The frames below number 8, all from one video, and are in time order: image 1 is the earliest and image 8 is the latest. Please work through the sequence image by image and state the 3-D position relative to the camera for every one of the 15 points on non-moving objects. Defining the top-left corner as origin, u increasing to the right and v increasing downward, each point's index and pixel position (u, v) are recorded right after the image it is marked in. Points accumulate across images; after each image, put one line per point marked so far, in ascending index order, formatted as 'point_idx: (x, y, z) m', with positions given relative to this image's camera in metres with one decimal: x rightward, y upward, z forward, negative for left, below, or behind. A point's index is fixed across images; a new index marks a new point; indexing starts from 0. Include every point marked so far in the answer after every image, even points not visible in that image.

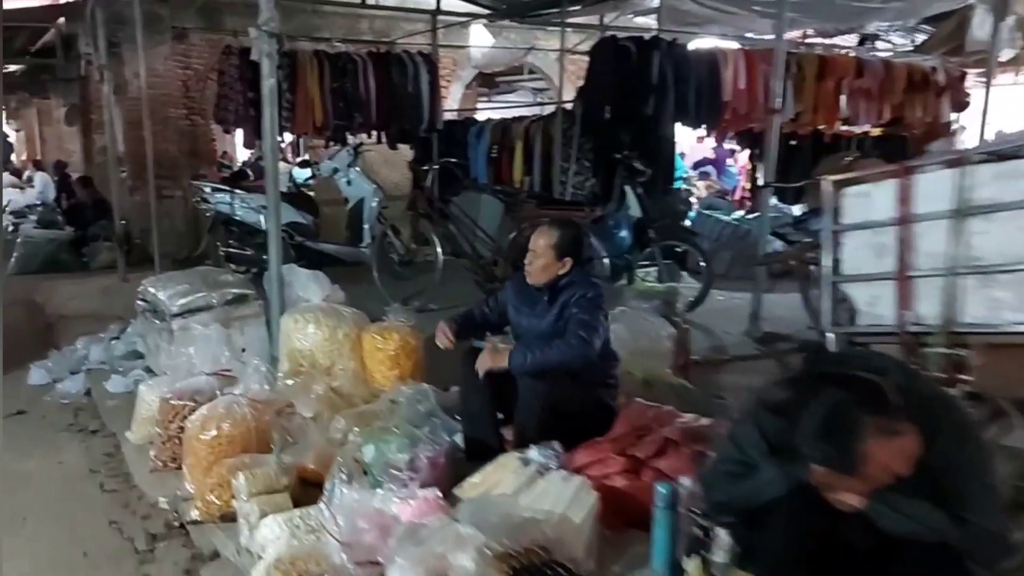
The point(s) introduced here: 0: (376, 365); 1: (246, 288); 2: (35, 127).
0: (-0.5, -0.3, +3.1) m
1: (-1.1, 0.0, +3.7) m
2: (-6.0, +2.0, +10.8) m
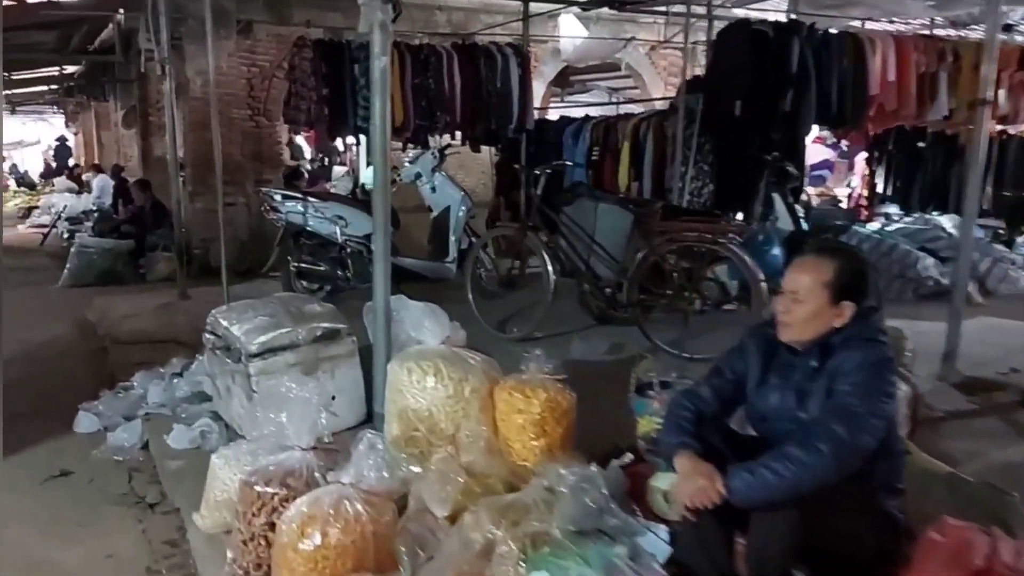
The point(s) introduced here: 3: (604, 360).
0: (0.0, -0.4, +2.3) m
1: (-0.6, -0.1, +3.0) m
2: (-5.1, +1.9, +10.3) m
3: (+0.4, -0.3, +3.6) m
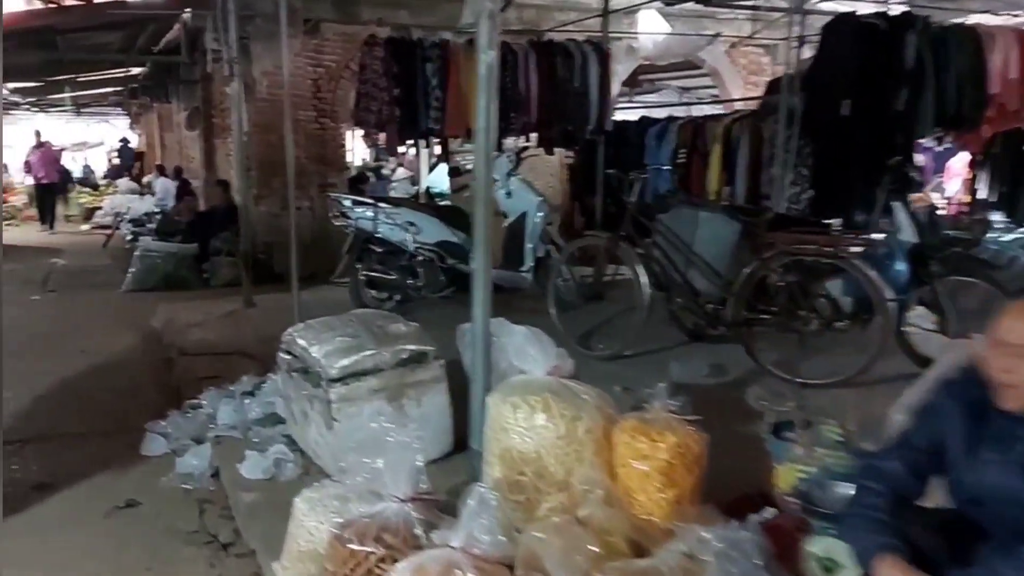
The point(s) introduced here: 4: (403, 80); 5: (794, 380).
0: (+0.3, -0.5, +2.0) m
1: (-0.3, -0.2, +2.7) m
2: (-4.3, +1.9, +10.3) m
3: (+0.8, -0.4, +3.3) m
4: (-0.6, +1.1, +4.7) m
5: (+1.1, -0.4, +3.3) m
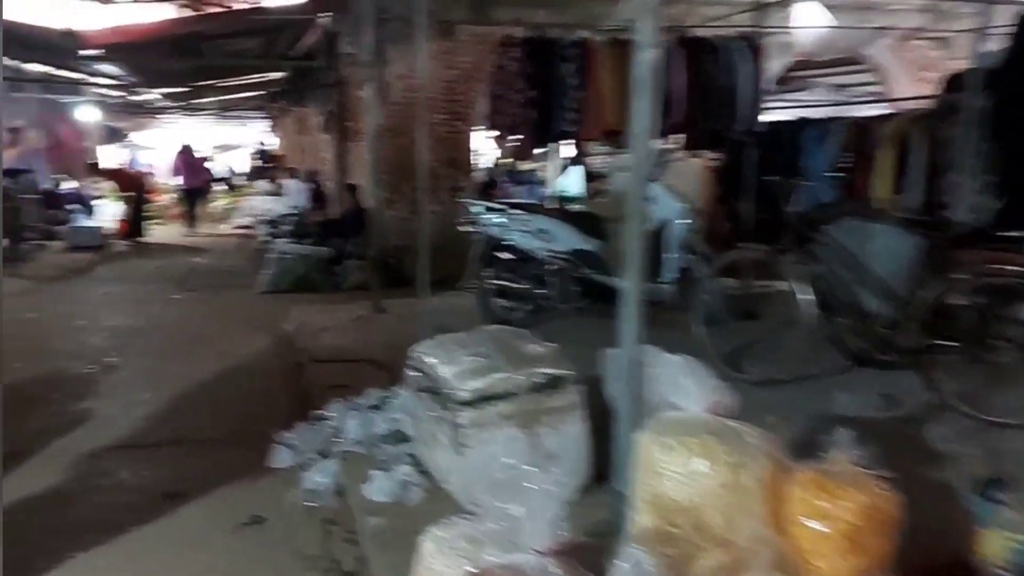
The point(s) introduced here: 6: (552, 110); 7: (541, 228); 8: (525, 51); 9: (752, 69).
0: (+0.6, -0.5, +1.7) m
1: (+0.1, -0.2, +2.5) m
2: (-2.7, +1.9, +10.6) m
3: (+1.2, -0.4, +2.9) m
4: (+0.1, +1.1, +4.5) m
5: (+1.6, -0.4, +2.9) m
6: (+0.2, +0.9, +4.4) m
7: (+0.1, +0.3, +4.3) m
8: (+0.1, +1.2, +4.4) m
9: (+1.3, +1.1, +4.5) m
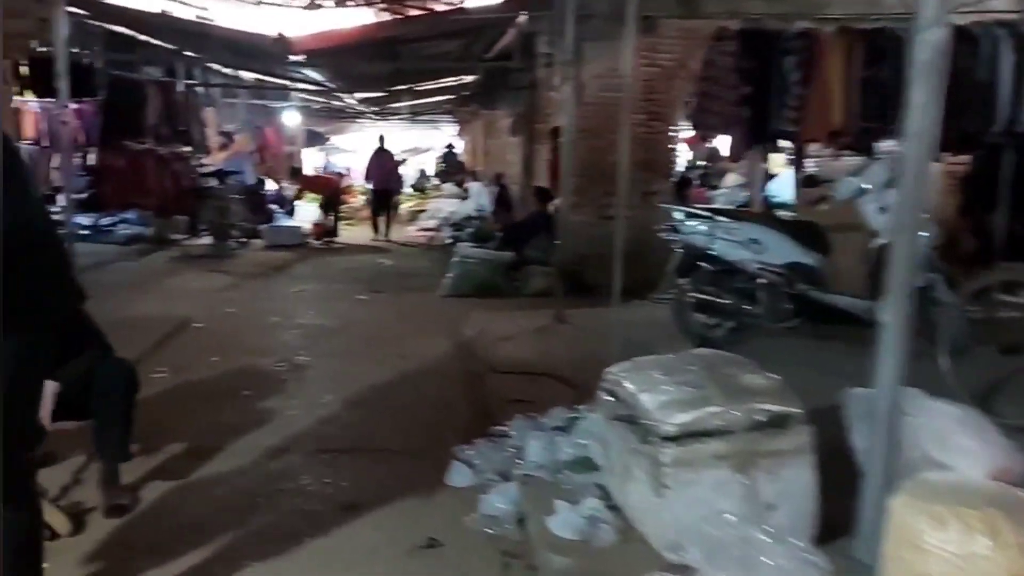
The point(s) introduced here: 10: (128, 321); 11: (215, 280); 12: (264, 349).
0: (+0.9, -0.6, +1.3) m
1: (+0.7, -0.3, +2.1) m
2: (-0.4, +1.9, +10.6) m
3: (+1.8, -0.5, +2.3) m
4: (+1.1, +1.0, +4.0) m
5: (+2.1, -0.5, +2.2) m
6: (+1.2, +0.8, +4.0) m
7: (+1.0, +0.2, +3.9) m
8: (+1.1, +1.1, +4.1) m
9: (+2.2, +1.0, +3.8) m
10: (-2.2, -0.2, +5.0) m
11: (-2.1, +0.1, +6.2) m
12: (-1.3, -0.3, +4.6) m
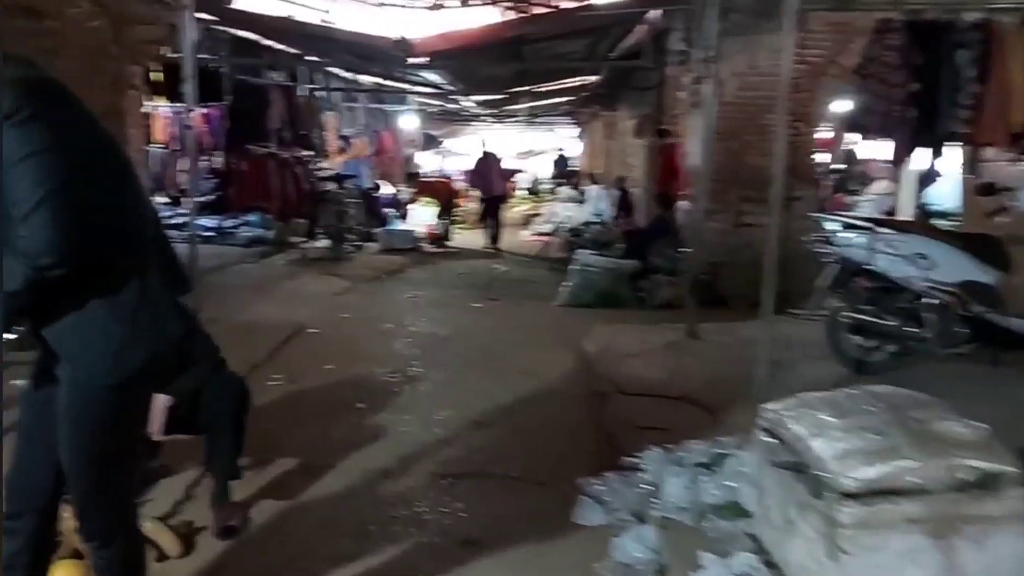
0: (+1.1, -0.6, +0.9) m
1: (+1.0, -0.3, +1.8) m
2: (+1.0, +1.8, +10.3) m
3: (+2.1, -0.6, +1.8) m
4: (+1.7, +0.9, +3.6) m
5: (+2.5, -0.6, +1.7) m
6: (+1.8, +0.8, +3.6) m
7: (+1.6, +0.1, +3.4) m
8: (+1.6, +1.1, +3.6) m
9: (+2.7, +0.9, +3.3) m
10: (-1.5, -0.2, +4.9) m
11: (-1.3, 0.0, +6.1) m
12: (-0.7, -0.4, +4.5) m
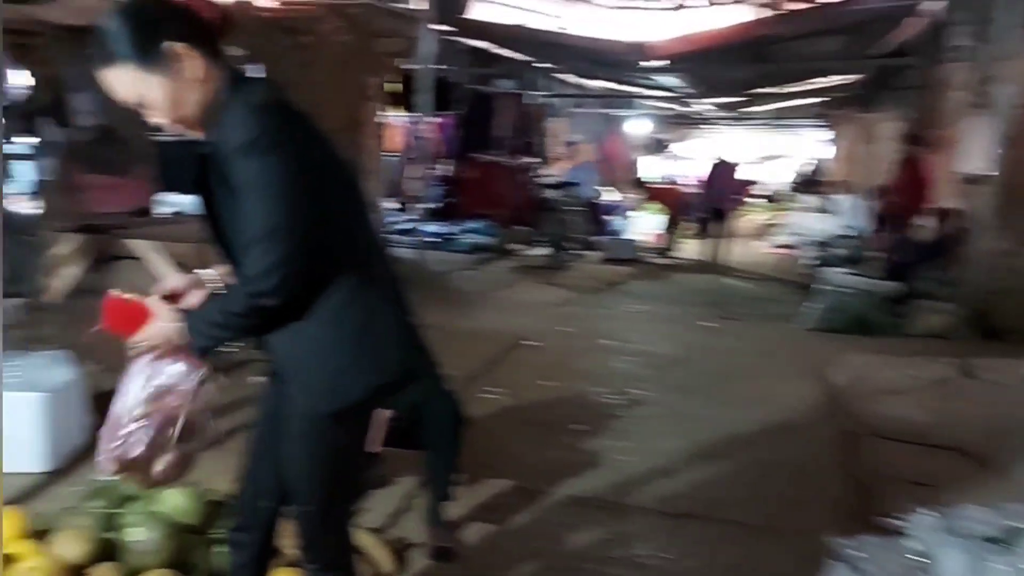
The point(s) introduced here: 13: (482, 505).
0: (+1.3, -0.7, +0.3) m
1: (+1.4, -0.4, +1.2) m
2: (+3.6, +1.6, +9.5) m
3: (+2.5, -0.8, +1.0) m
4: (+2.6, +0.8, +2.9) m
5: (+2.8, -0.8, +0.8) m
6: (+2.6, +0.6, +2.8) m
7: (+2.4, 0.0, +2.7) m
8: (+2.5, +0.9, +2.9) m
9: (+3.5, +0.7, +2.3) m
10: (-0.3, -0.3, +4.9) m
11: (+0.3, 0.0, +6.0) m
12: (+0.4, -0.4, +4.3) m
13: (-0.1, -0.7, +2.9) m
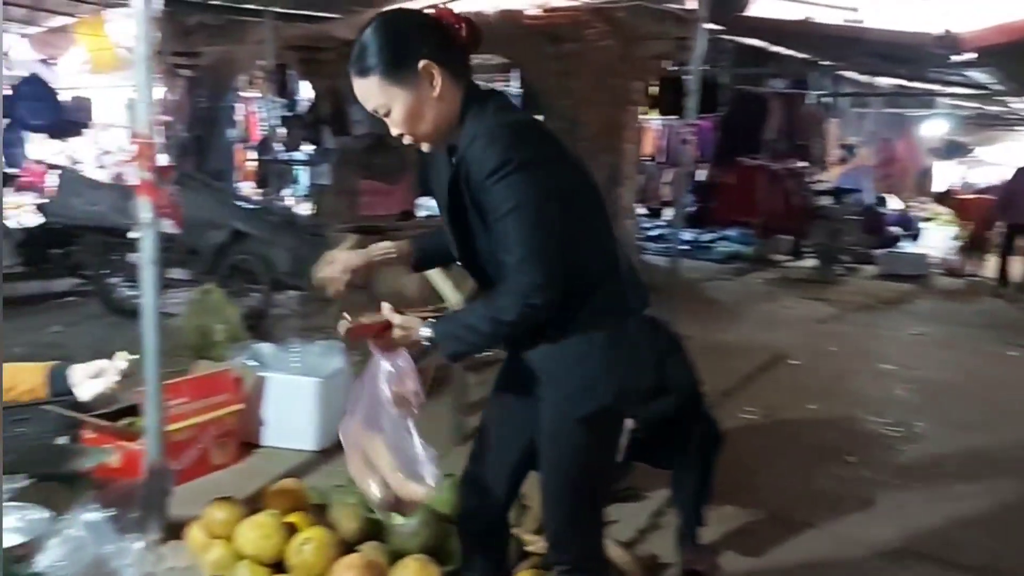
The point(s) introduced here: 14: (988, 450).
0: (+1.3, -0.8, -0.2) m
1: (+1.6, -0.5, +0.7) m
2: (+6.2, +1.3, +8.0) m
3: (+2.6, -0.9, +0.1) m
4: (+3.3, +0.6, +1.9) m
5: (+2.8, -0.9, -0.2) m
6: (+3.3, +0.5, +1.8) m
7: (+3.0, -0.1, +1.8) m
8: (+3.2, +0.8, +1.9) m
9: (+4.0, +0.6, +1.1) m
10: (+1.1, -0.3, +4.7) m
11: (+2.0, -0.1, +5.6) m
12: (+1.6, -0.5, +3.9) m
13: (+0.7, -0.8, +2.7) m
14: (+1.8, -0.6, +3.2) m
